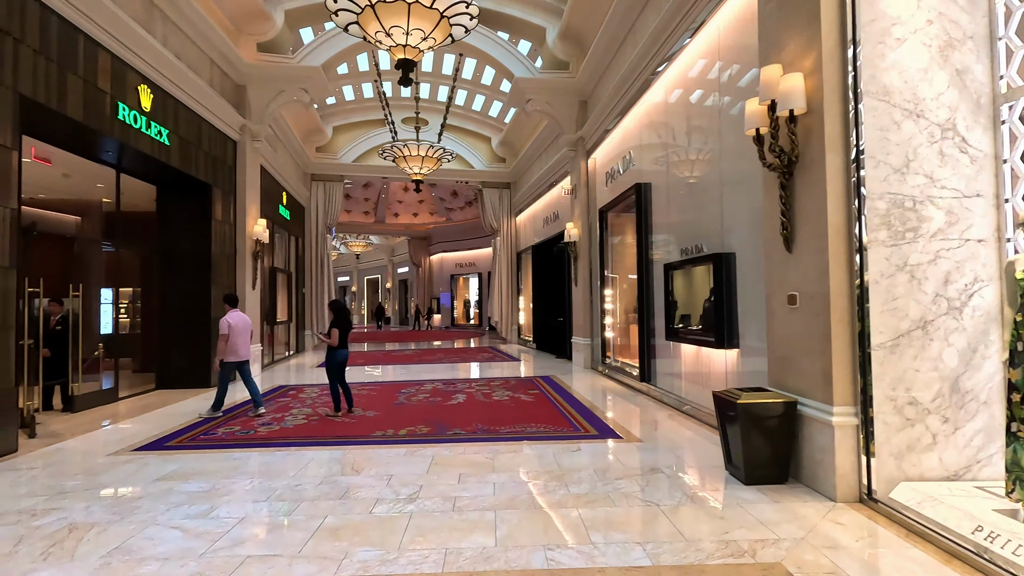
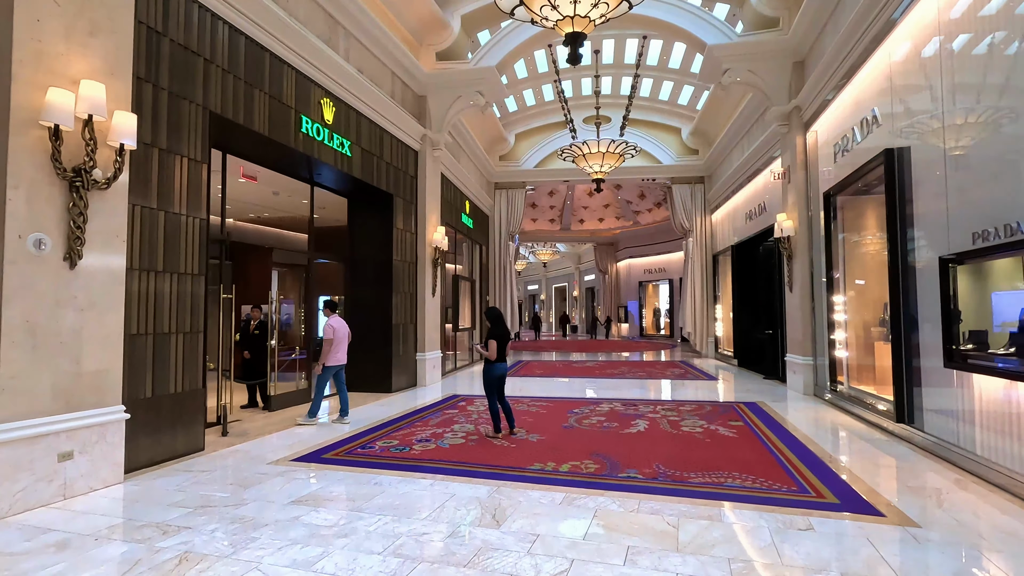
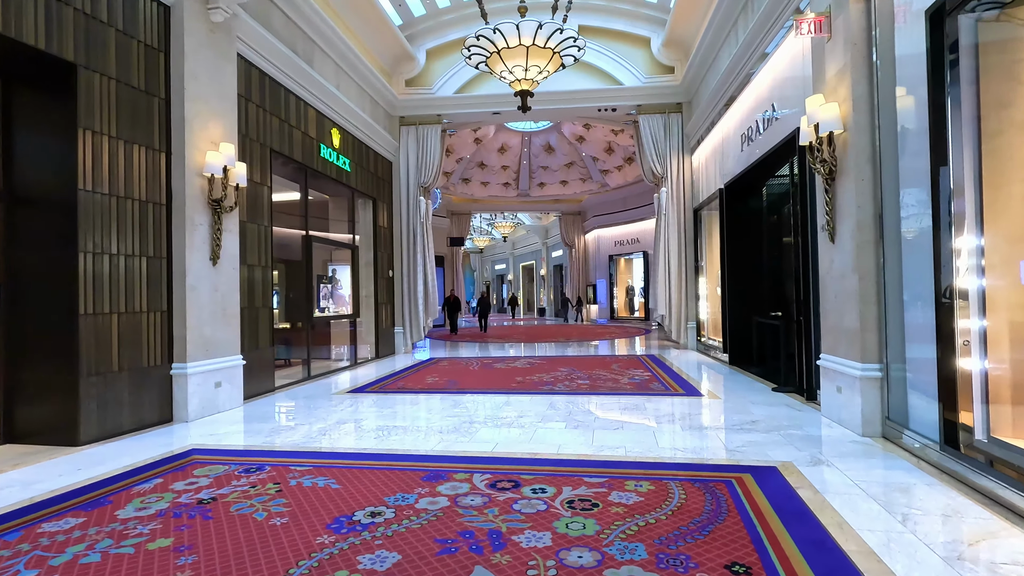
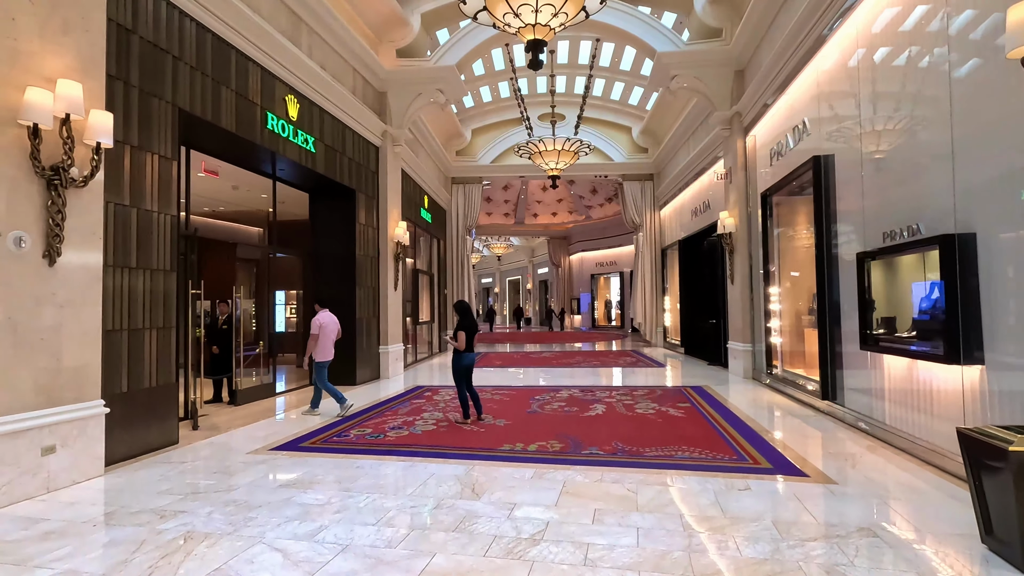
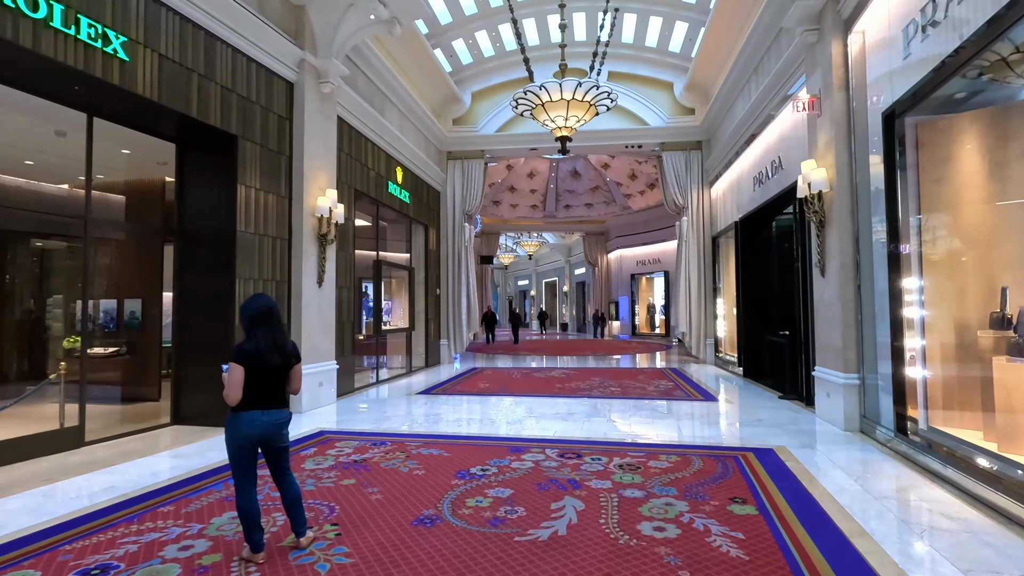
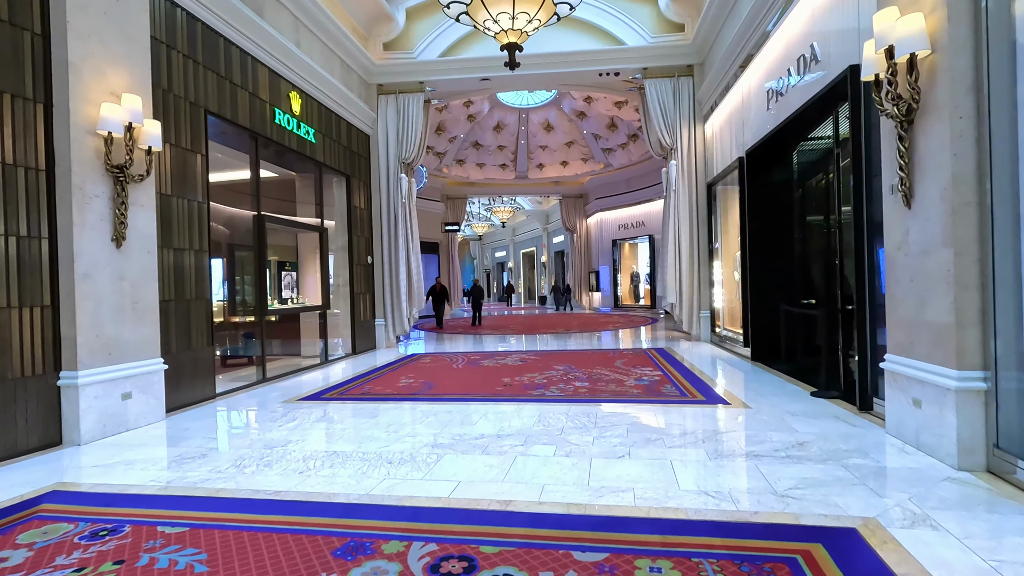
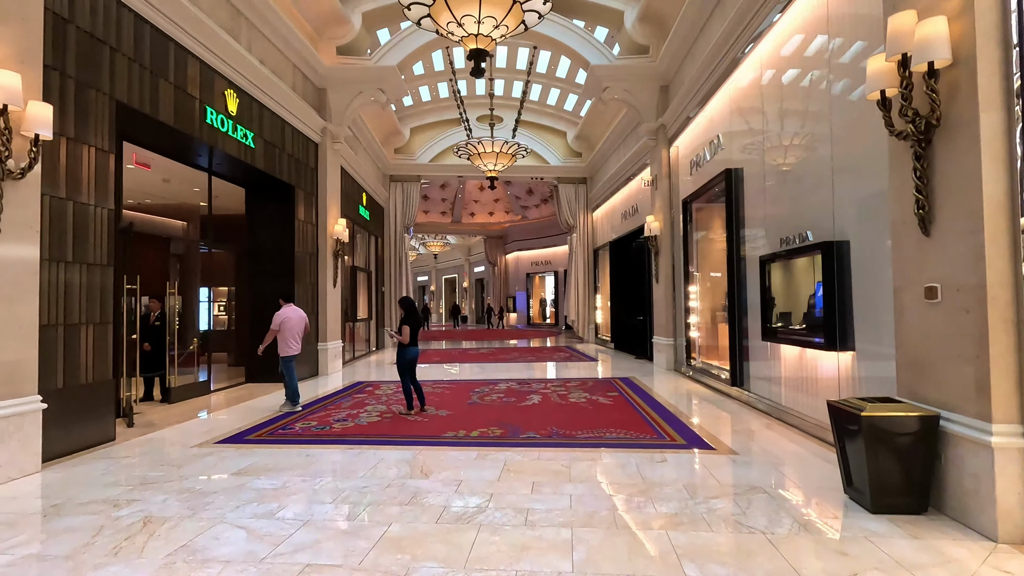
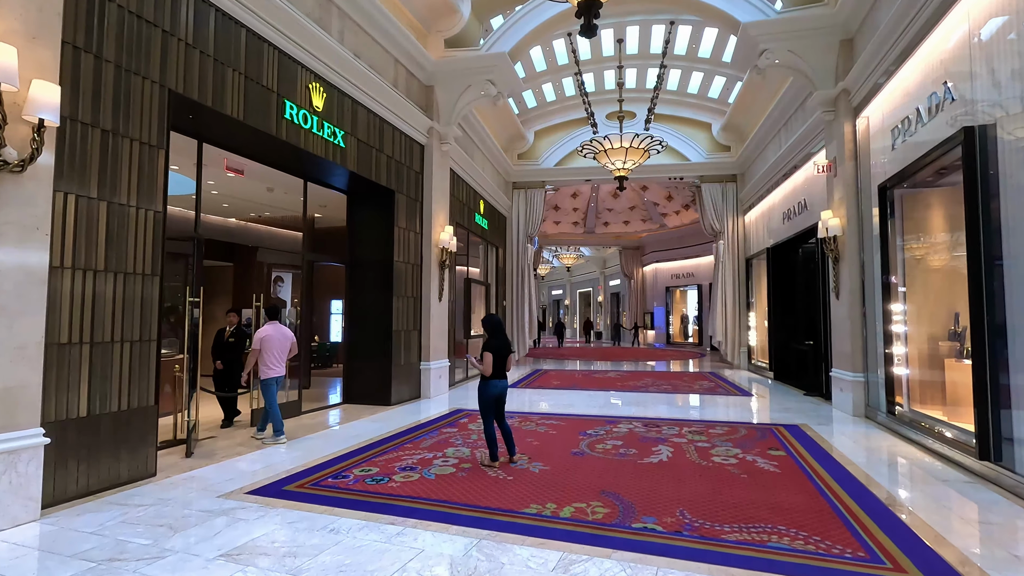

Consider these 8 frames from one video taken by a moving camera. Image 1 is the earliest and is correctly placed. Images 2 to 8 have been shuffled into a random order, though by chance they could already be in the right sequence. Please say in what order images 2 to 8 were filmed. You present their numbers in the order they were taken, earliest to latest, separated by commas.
7, 4, 2, 8, 5, 3, 6
